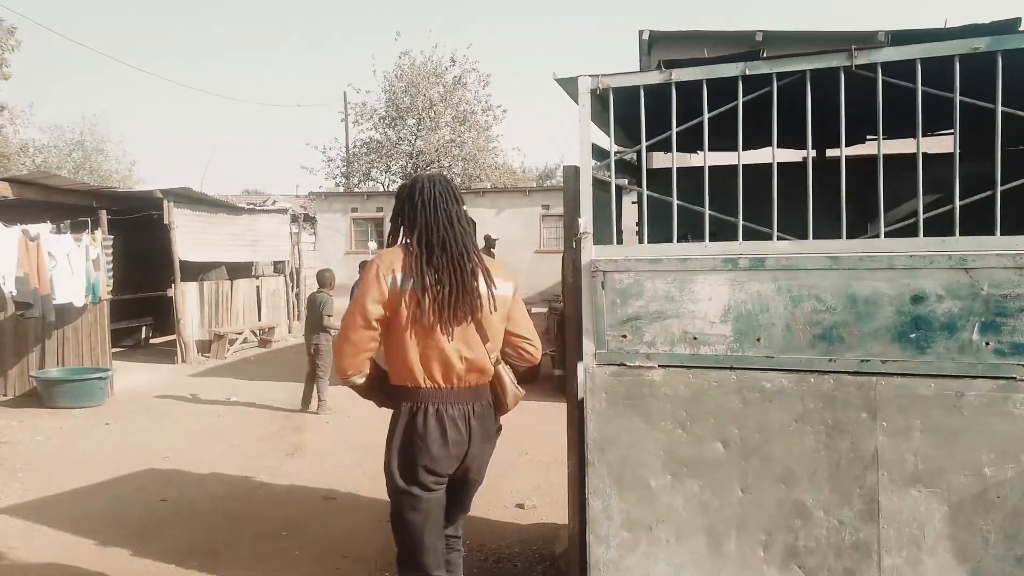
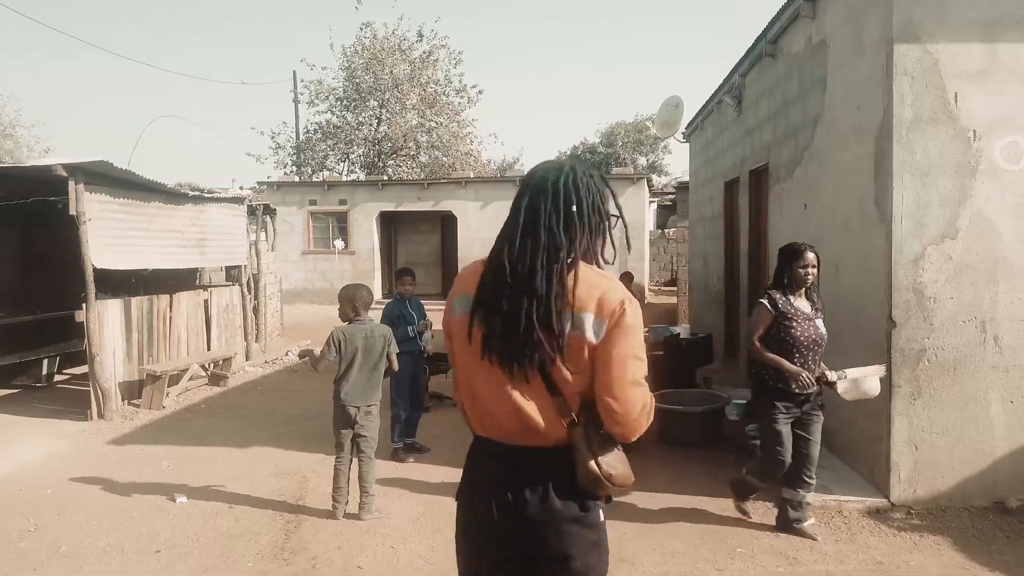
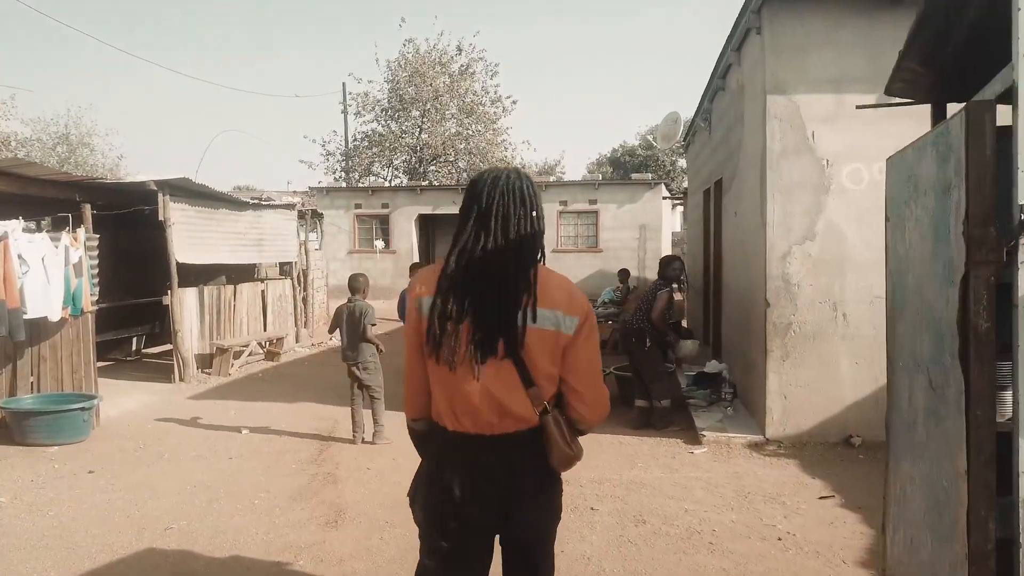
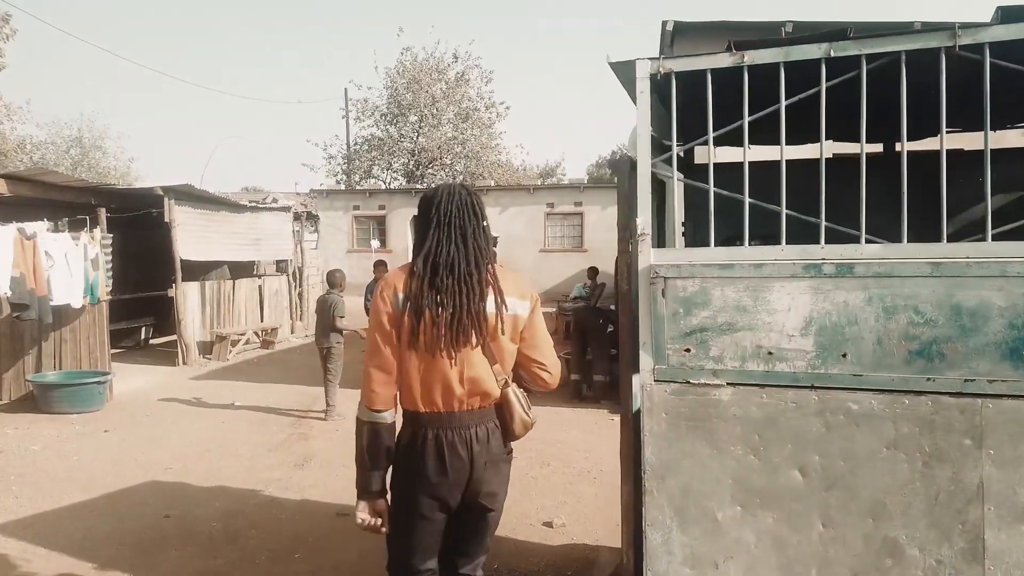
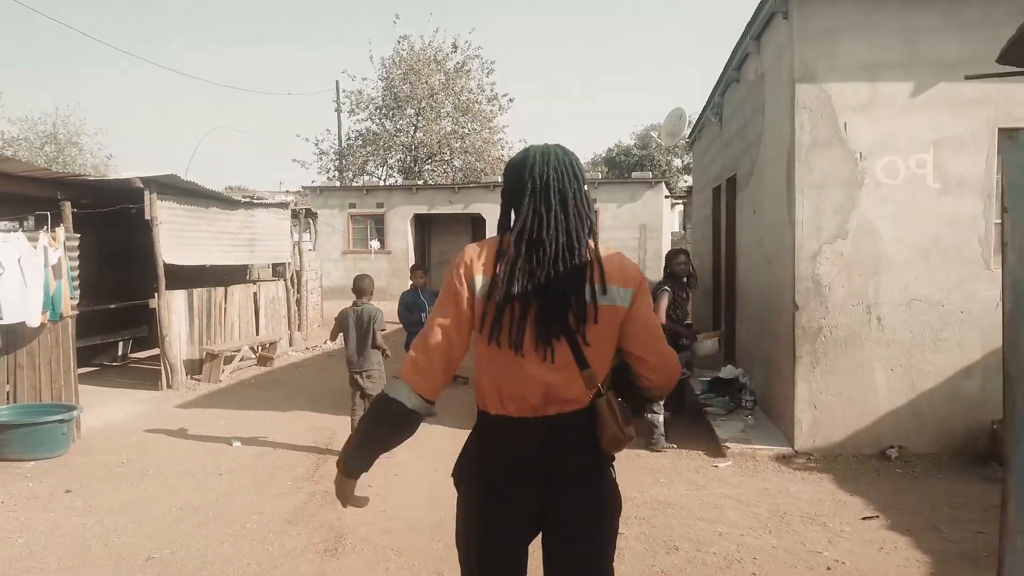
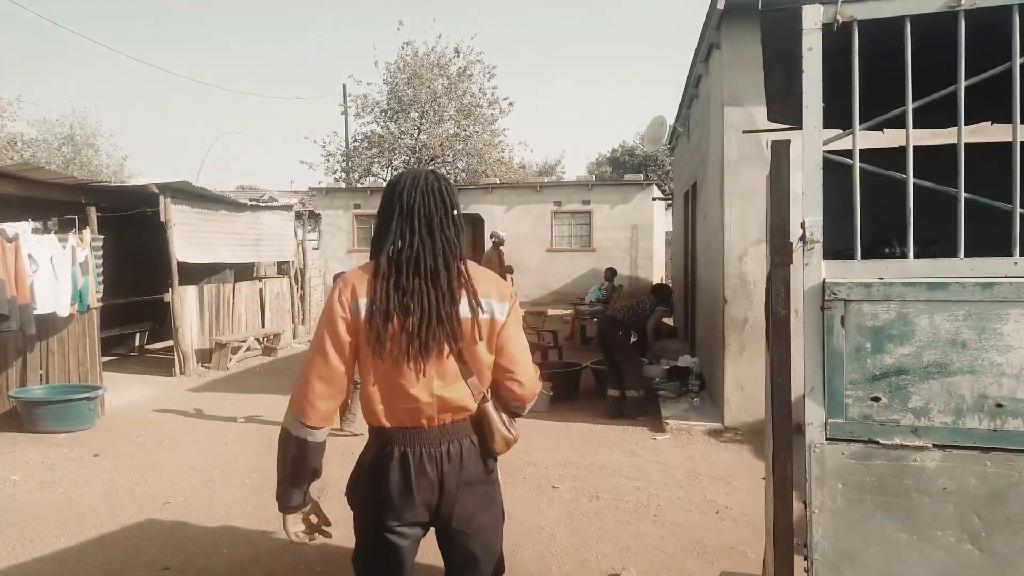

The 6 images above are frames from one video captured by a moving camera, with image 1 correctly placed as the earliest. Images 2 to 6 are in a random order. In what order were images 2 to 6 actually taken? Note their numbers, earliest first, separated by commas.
4, 6, 3, 5, 2
